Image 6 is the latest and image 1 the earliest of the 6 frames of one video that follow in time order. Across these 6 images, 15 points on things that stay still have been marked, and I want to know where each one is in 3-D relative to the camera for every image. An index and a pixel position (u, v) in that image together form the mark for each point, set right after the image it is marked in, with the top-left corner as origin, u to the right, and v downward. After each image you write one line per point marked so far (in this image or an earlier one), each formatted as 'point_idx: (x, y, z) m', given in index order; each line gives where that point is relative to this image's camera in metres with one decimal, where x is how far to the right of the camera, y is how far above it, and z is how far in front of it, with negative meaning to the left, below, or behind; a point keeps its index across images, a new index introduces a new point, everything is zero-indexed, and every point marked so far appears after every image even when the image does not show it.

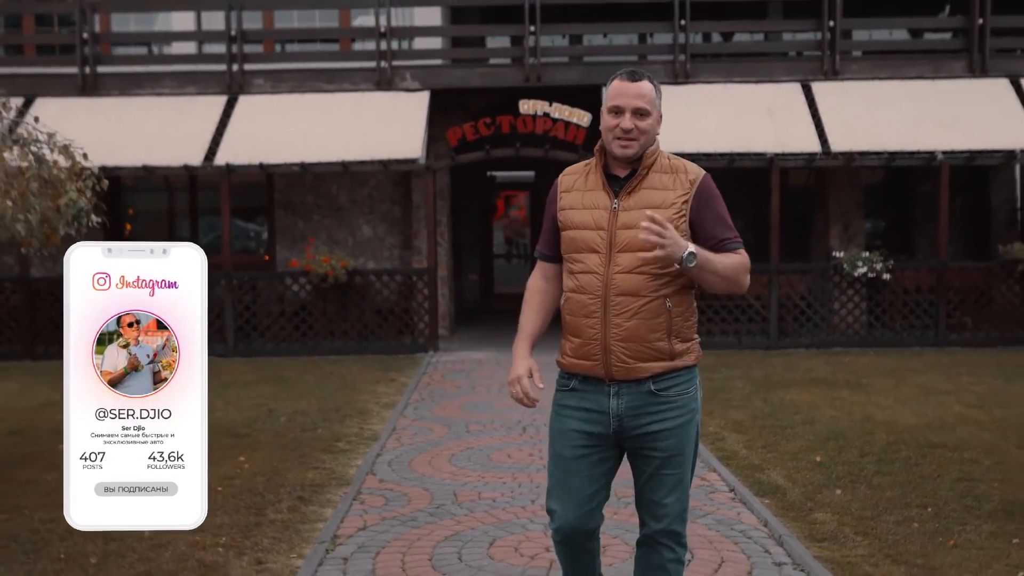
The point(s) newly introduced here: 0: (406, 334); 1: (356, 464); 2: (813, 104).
0: (-1.4, -0.6, +12.0) m
1: (-1.2, -1.3, +7.0) m
2: (+4.3, +2.7, +13.2) m
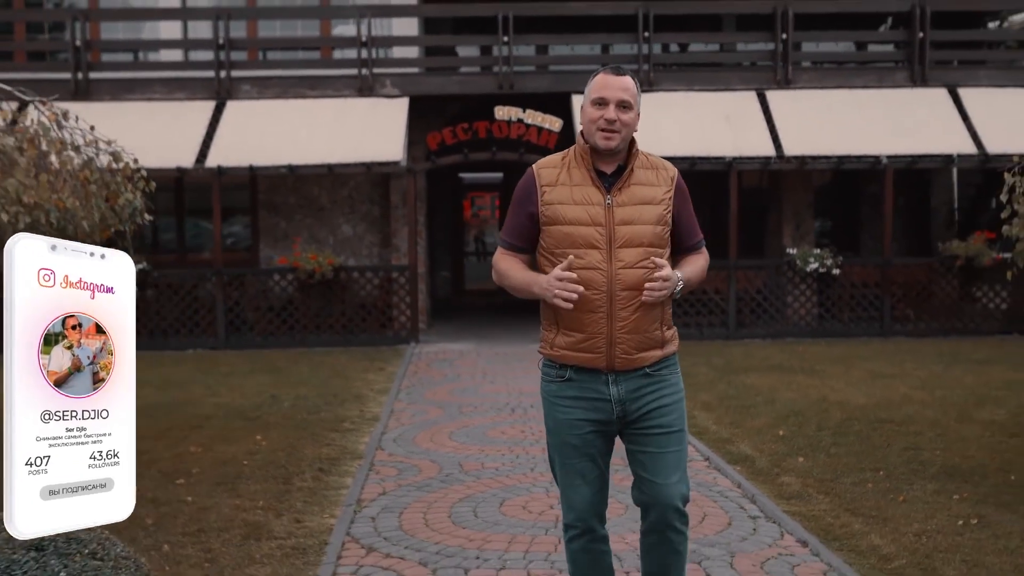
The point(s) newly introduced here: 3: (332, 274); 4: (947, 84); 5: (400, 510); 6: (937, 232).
0: (-1.7, -0.5, +12.6) m
1: (-1.2, -1.3, +7.6) m
2: (+3.9, +2.7, +14.1) m
3: (-2.4, +0.2, +12.4) m
4: (+6.9, +3.2, +14.4) m
5: (-0.7, -1.4, +6.0) m
6: (+7.5, +1.0, +16.2) m
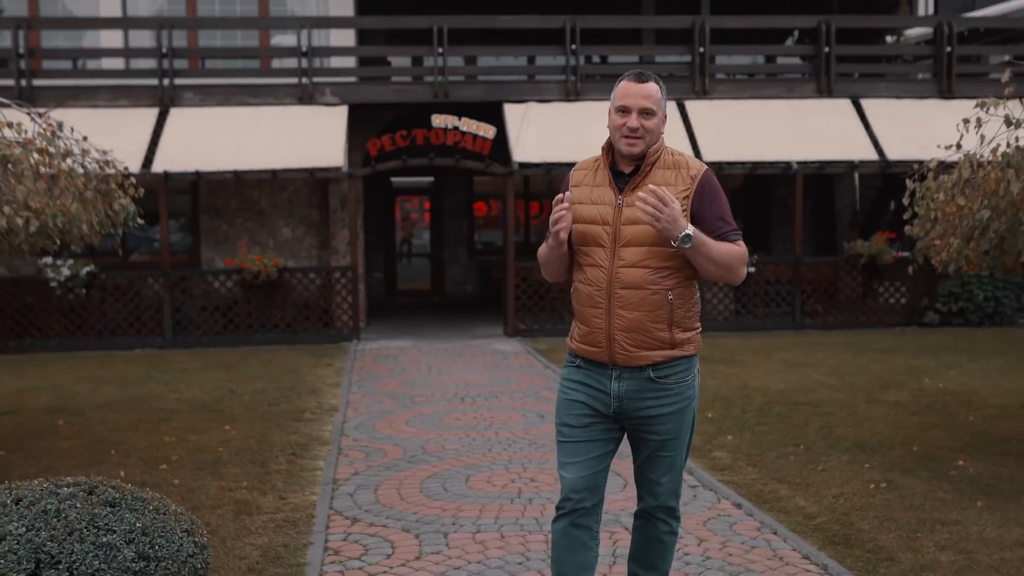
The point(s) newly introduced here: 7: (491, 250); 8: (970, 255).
0: (-2.6, -0.5, +13.0) m
1: (-1.6, -1.2, +8.0) m
2: (+2.9, +2.8, +15.0) m
3: (-3.2, +0.2, +12.7) m
4: (+5.8, +3.3, +15.6) m
5: (-1.0, -1.4, +6.5) m
6: (+6.3, +1.1, +17.4) m
7: (-0.4, +0.8, +18.2) m
8: (+3.4, +0.2, +6.7) m
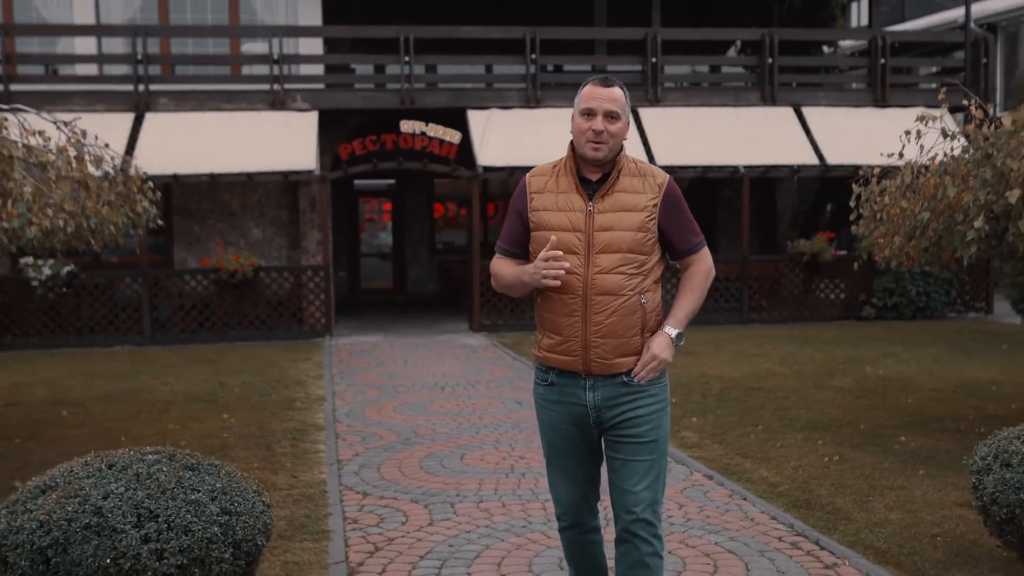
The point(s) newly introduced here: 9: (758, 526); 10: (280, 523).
0: (-3.1, -0.5, +13.3) m
1: (-1.8, -1.2, +8.5) m
2: (+2.2, +2.8, +15.7) m
3: (-3.7, +0.2, +13.1) m
4: (+5.1, +3.3, +16.5) m
5: (-1.0, -1.4, +7.0) m
6: (+5.5, +1.1, +18.4) m
7: (-1.3, +0.8, +18.7) m
8: (+3.3, +0.3, +7.5) m
9: (+1.6, -1.6, +6.1) m
10: (-1.4, -1.5, +5.7) m
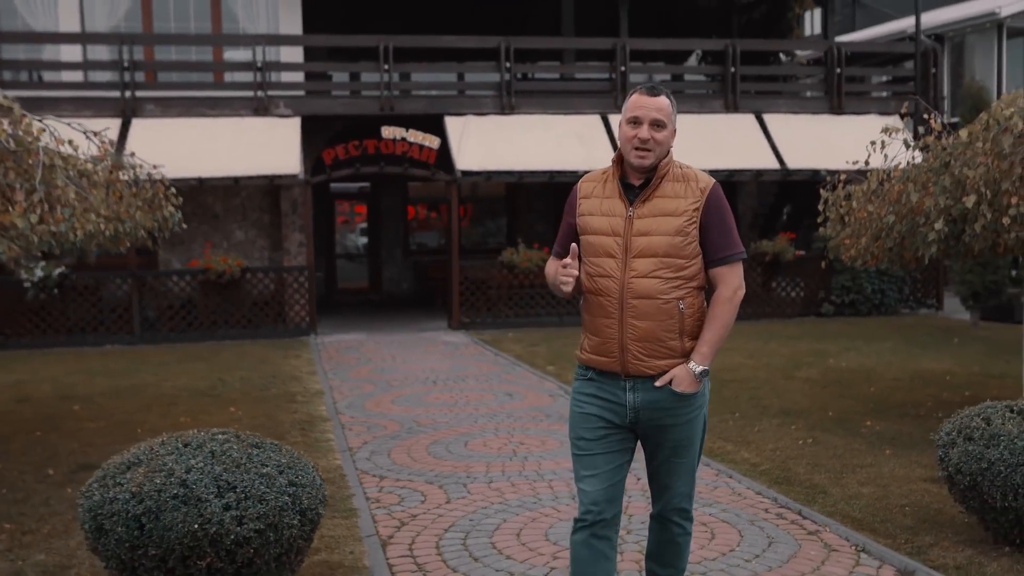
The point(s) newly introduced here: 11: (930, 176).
0: (-3.4, -0.5, +13.7) m
1: (-1.8, -1.2, +8.9) m
2: (+1.8, +2.8, +16.3) m
3: (-4.0, +0.2, +13.3) m
4: (+4.6, +3.4, +17.3) m
5: (-1.0, -1.3, +7.4) m
6: (+4.9, +1.1, +19.1) m
7: (-1.8, +0.8, +19.1) m
8: (+3.2, +0.3, +8.2) m
9: (+1.7, -1.5, +6.6) m
10: (-1.4, -1.4, +6.1) m
11: (+3.4, +0.9, +7.5) m
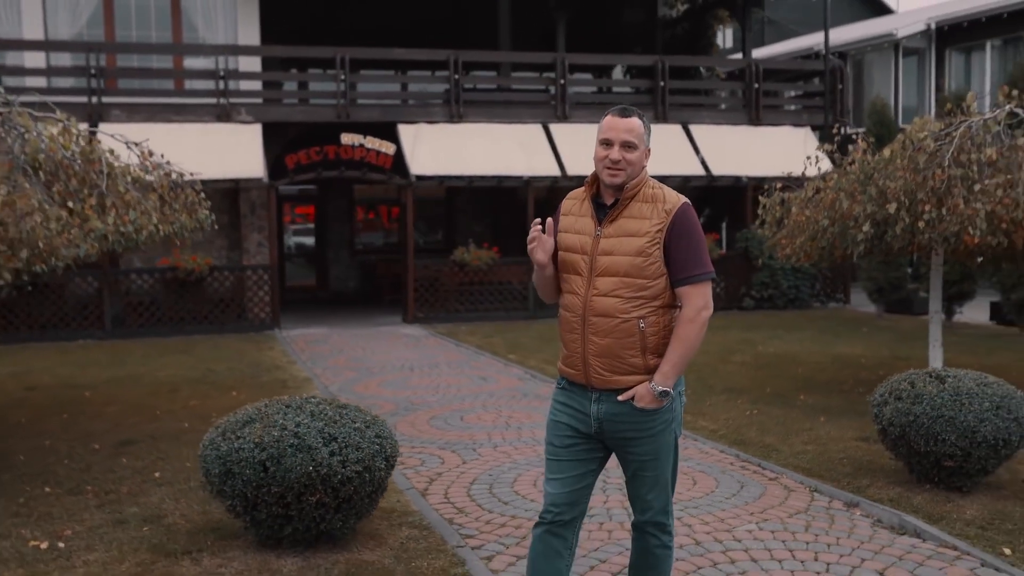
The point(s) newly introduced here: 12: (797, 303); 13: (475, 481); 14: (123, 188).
0: (-4.1, -0.5, +14.2) m
1: (-2.0, -1.1, +9.6) m
2: (+0.7, +2.9, +17.4) m
3: (-4.7, +0.2, +13.8) m
4: (+3.4, +3.4, +18.6) m
5: (-1.1, -1.2, +8.2) m
6: (+3.6, +1.2, +20.5) m
7: (-3.1, +0.8, +19.8) m
8: (+3.1, +0.4, +9.5) m
9: (+1.7, -1.4, +7.8) m
10: (-1.3, -1.3, +6.9) m
11: (+3.3, +1.0, +8.8) m
12: (+5.8, -0.3, +18.6) m
13: (-0.3, -1.4, +6.7) m
14: (-2.7, +0.7, +6.4) m
